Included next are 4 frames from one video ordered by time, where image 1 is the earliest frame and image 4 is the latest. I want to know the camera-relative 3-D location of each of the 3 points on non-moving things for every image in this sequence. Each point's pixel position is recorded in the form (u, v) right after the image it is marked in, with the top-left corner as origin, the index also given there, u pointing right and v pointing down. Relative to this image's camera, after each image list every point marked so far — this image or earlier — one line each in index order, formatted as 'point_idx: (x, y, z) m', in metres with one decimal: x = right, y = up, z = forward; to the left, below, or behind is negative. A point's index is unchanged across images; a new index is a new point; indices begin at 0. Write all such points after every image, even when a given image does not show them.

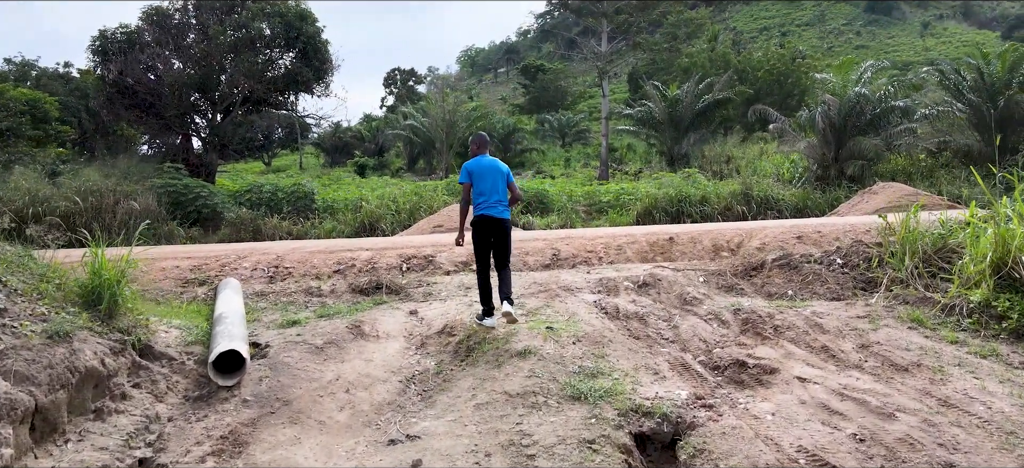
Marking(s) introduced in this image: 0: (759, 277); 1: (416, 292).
0: (+2.3, -0.4, +6.7) m
1: (-0.8, -0.5, +6.1) m
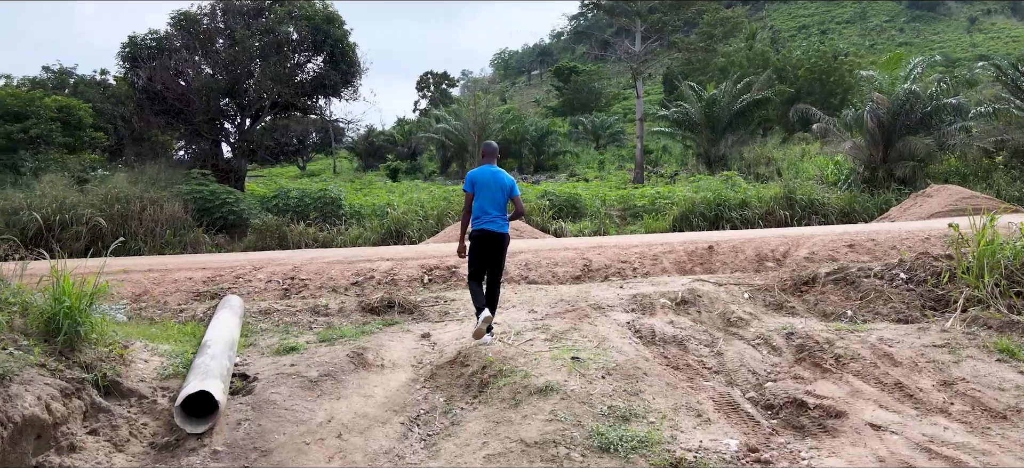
0: (+2.5, -0.5, +6.1) m
1: (-0.6, -0.6, +5.6) m
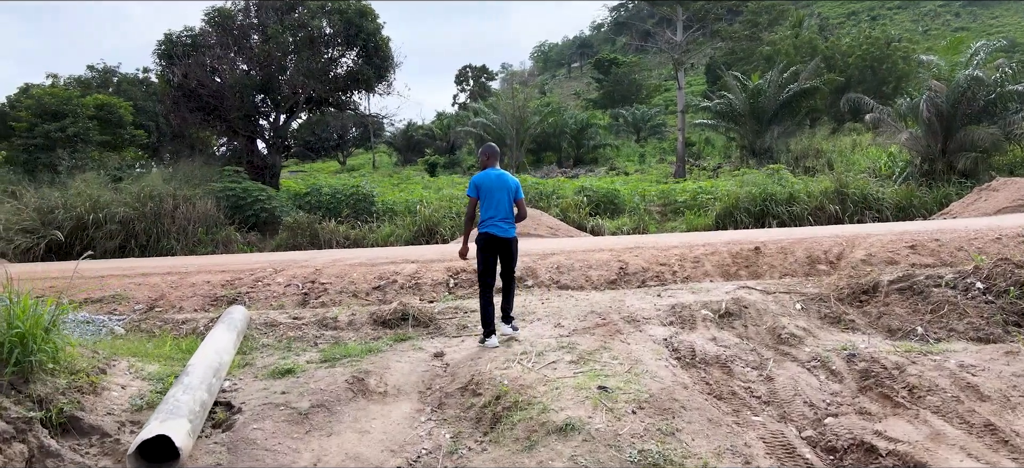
0: (+2.7, -0.5, +5.4) m
1: (-0.4, -0.6, +5.1) m
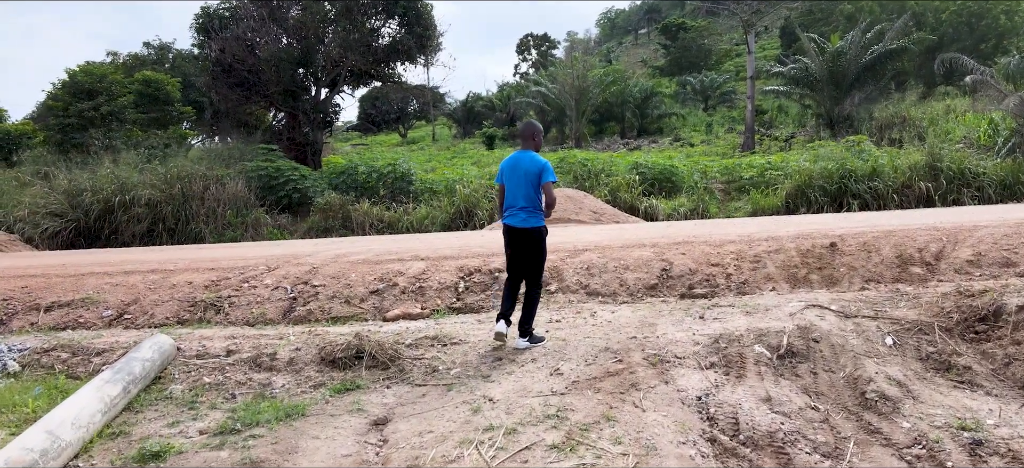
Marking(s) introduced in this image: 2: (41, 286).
0: (+2.6, -0.6, +3.9) m
1: (-0.5, -0.7, +3.9) m
2: (-4.6, -0.5, +7.0) m
